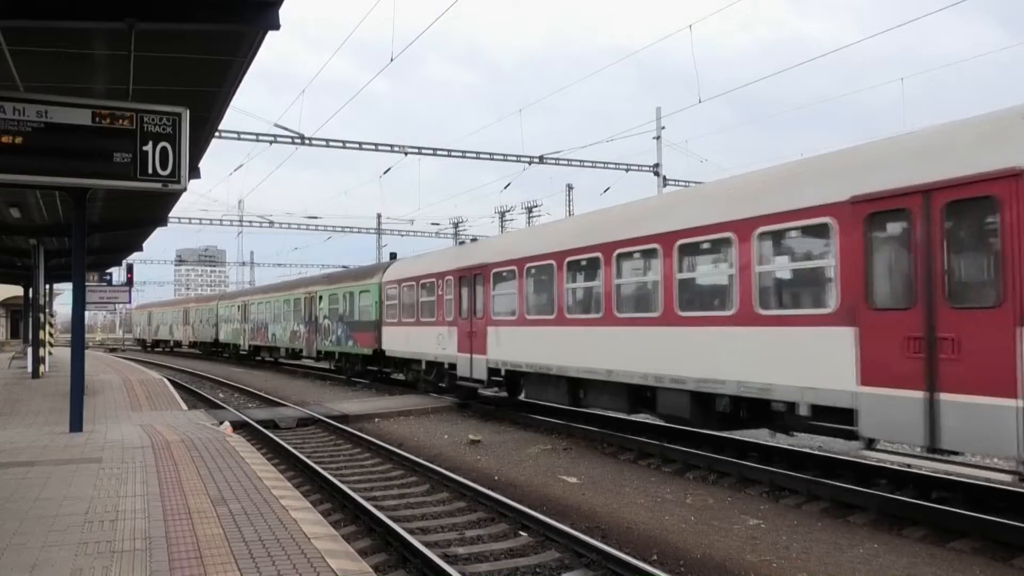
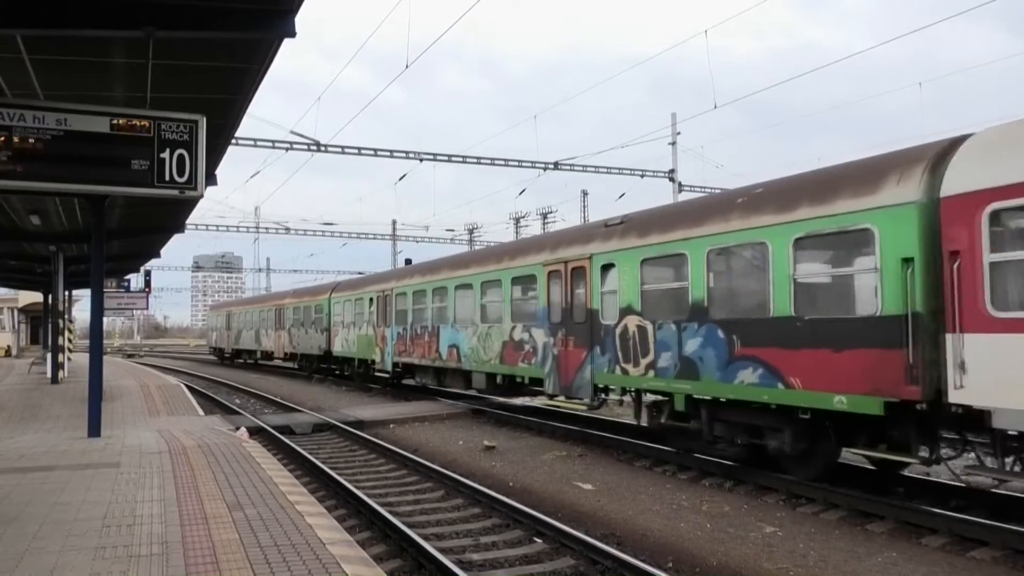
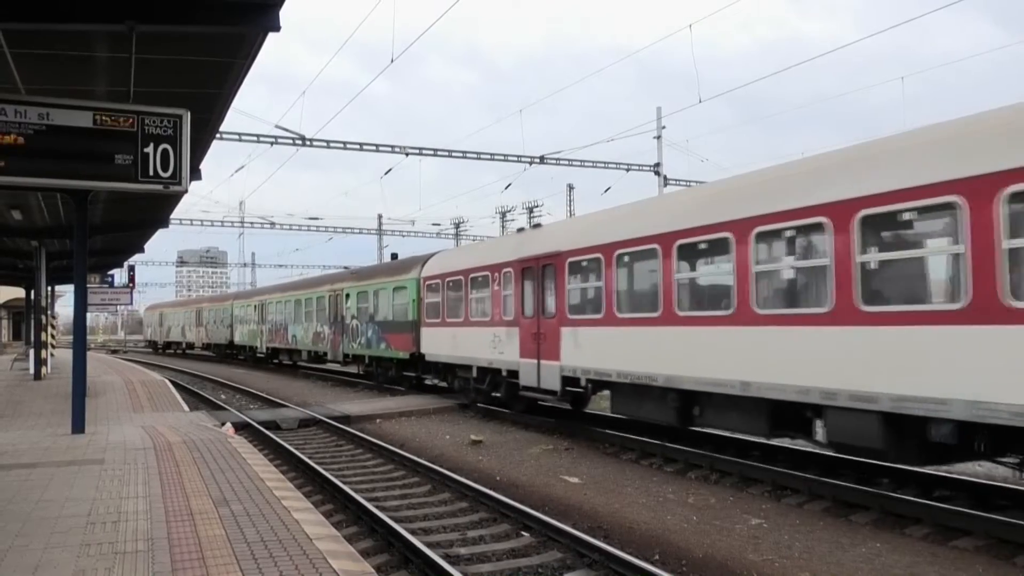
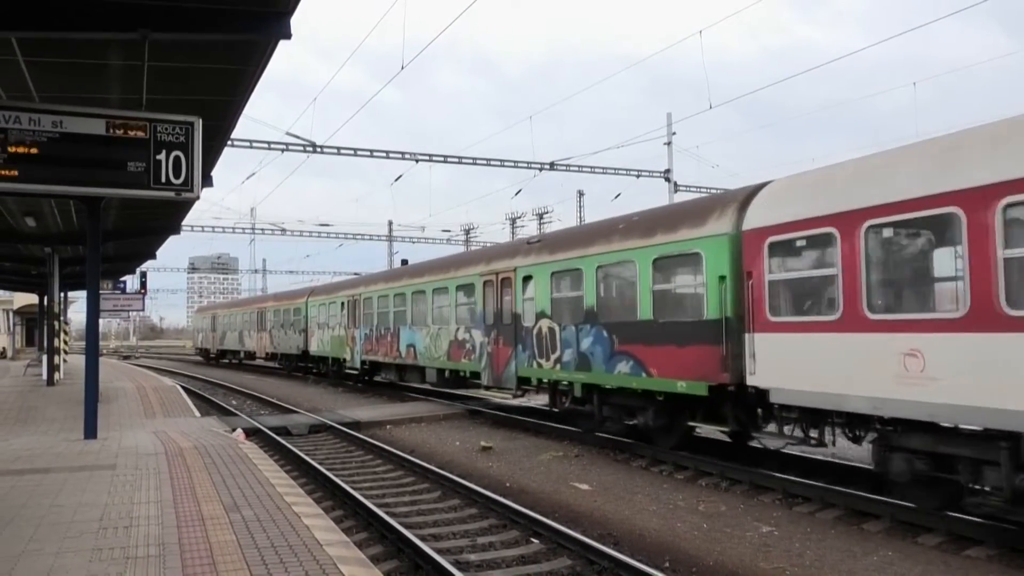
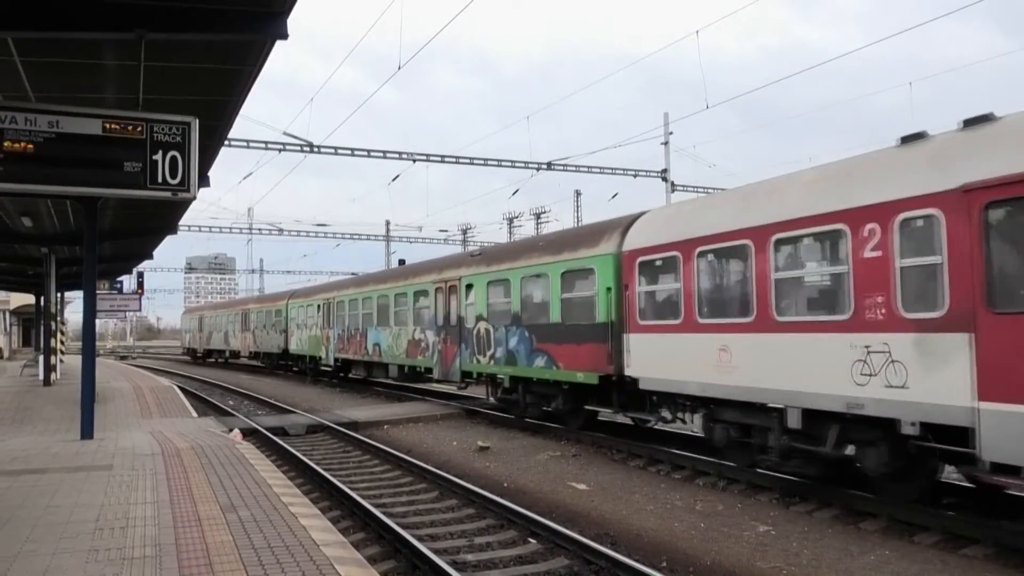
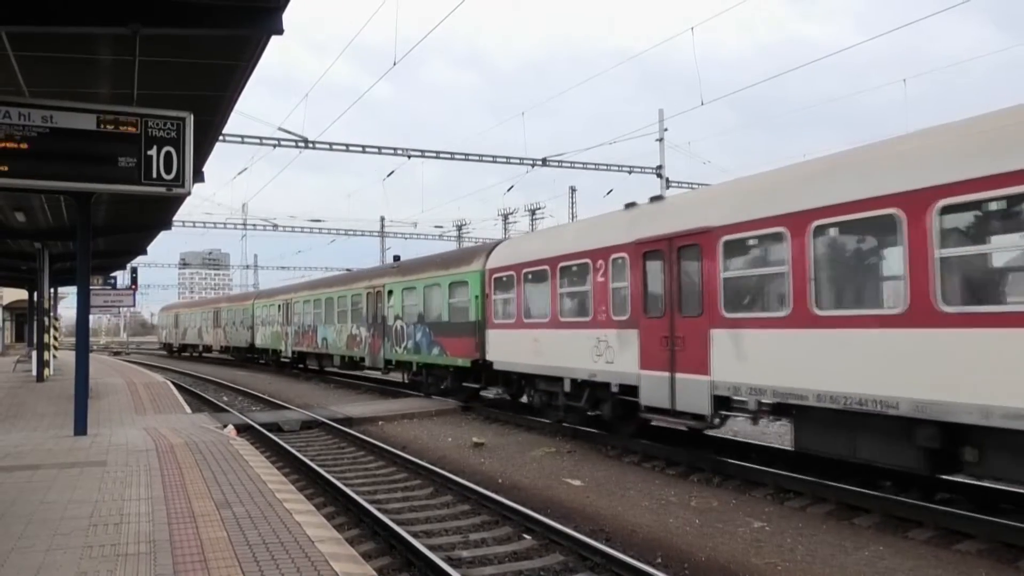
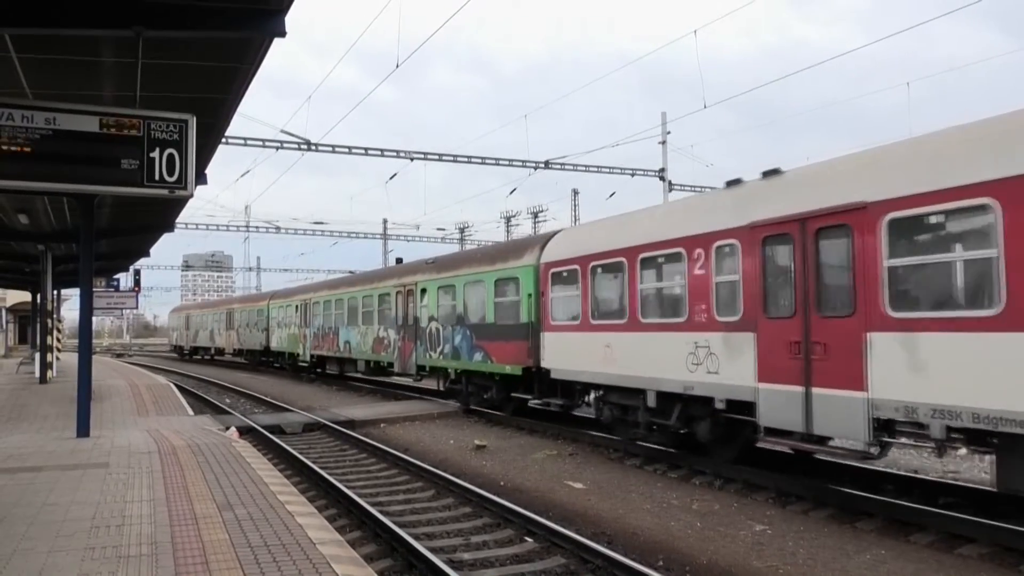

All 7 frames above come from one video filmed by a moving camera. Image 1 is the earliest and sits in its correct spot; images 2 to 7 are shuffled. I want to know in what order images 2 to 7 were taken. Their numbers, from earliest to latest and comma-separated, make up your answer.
3, 6, 7, 5, 4, 2
